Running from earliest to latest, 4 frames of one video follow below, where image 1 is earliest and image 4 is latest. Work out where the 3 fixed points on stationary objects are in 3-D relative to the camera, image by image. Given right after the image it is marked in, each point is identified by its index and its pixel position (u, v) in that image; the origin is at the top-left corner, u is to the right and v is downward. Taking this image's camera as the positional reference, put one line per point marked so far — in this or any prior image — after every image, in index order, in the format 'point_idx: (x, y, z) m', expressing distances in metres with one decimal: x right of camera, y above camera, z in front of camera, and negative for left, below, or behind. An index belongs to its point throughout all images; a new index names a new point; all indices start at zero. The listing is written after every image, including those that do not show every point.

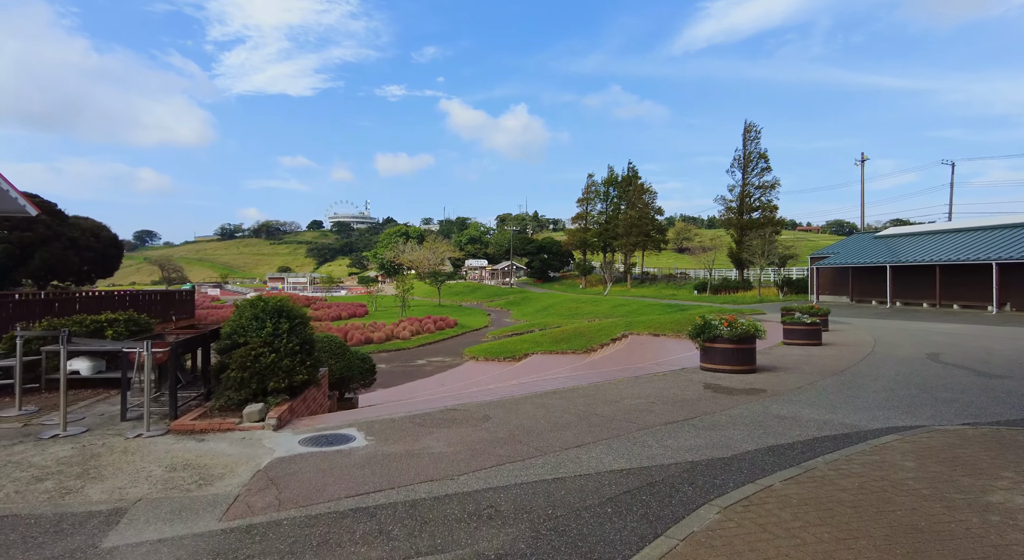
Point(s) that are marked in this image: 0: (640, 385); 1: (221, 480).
0: (+1.7, -1.4, +7.4) m
1: (-1.9, -1.3, +3.8) m
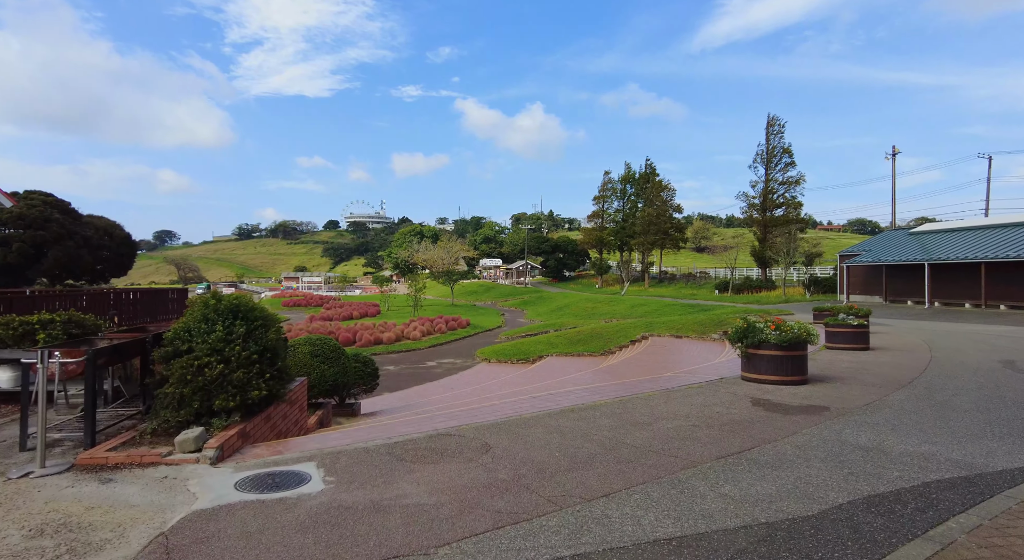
0: (+1.8, -1.3, +6.2) m
1: (-1.9, -1.3, +2.7) m
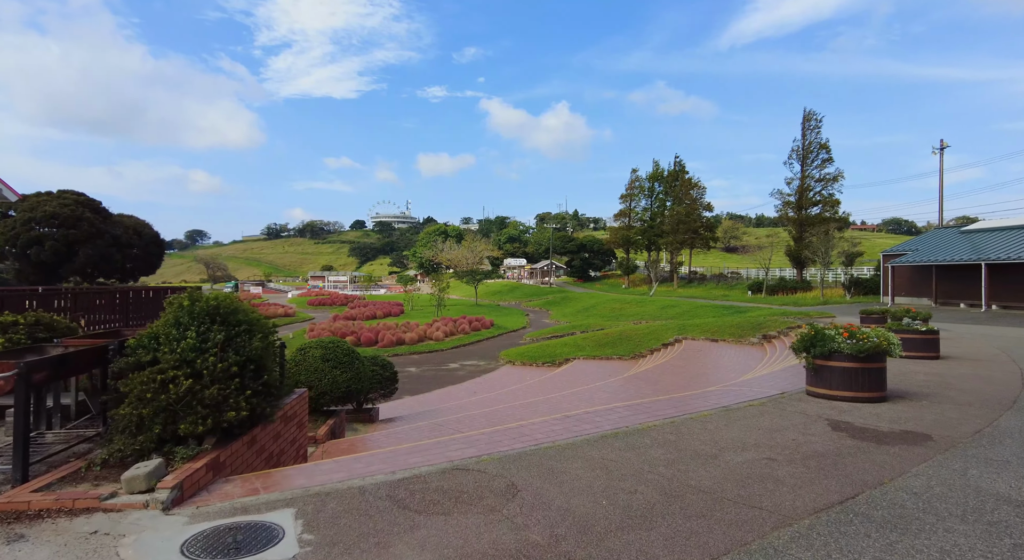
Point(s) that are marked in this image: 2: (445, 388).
0: (+2.1, -1.3, +5.2) m
1: (-1.8, -1.3, +1.8) m
2: (-2.3, -3.7, +19.2) m
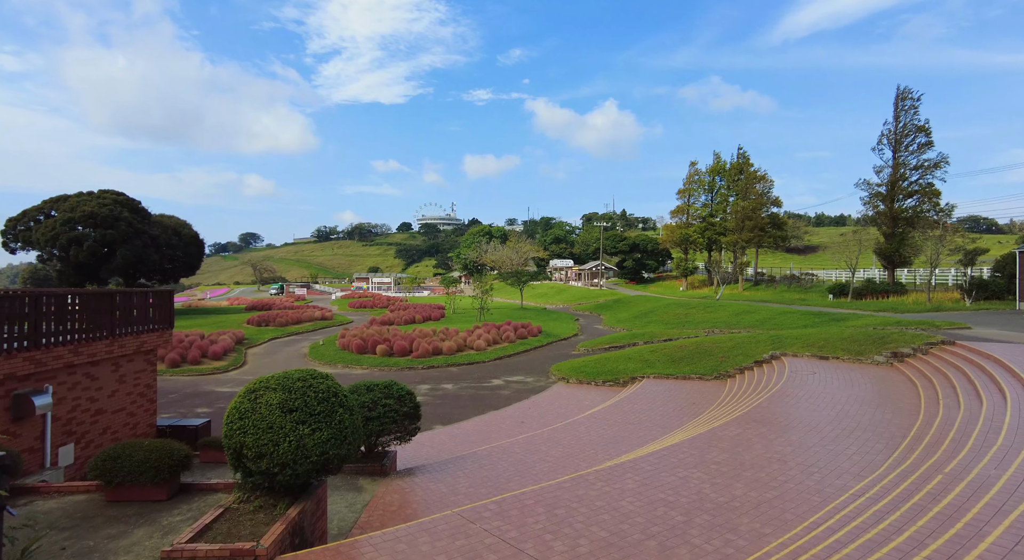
0: (+2.5, -1.3, +1.0) m
1: (-1.6, -1.2, -2.0) m
2: (-0.7, -3.7, +15.3) m
